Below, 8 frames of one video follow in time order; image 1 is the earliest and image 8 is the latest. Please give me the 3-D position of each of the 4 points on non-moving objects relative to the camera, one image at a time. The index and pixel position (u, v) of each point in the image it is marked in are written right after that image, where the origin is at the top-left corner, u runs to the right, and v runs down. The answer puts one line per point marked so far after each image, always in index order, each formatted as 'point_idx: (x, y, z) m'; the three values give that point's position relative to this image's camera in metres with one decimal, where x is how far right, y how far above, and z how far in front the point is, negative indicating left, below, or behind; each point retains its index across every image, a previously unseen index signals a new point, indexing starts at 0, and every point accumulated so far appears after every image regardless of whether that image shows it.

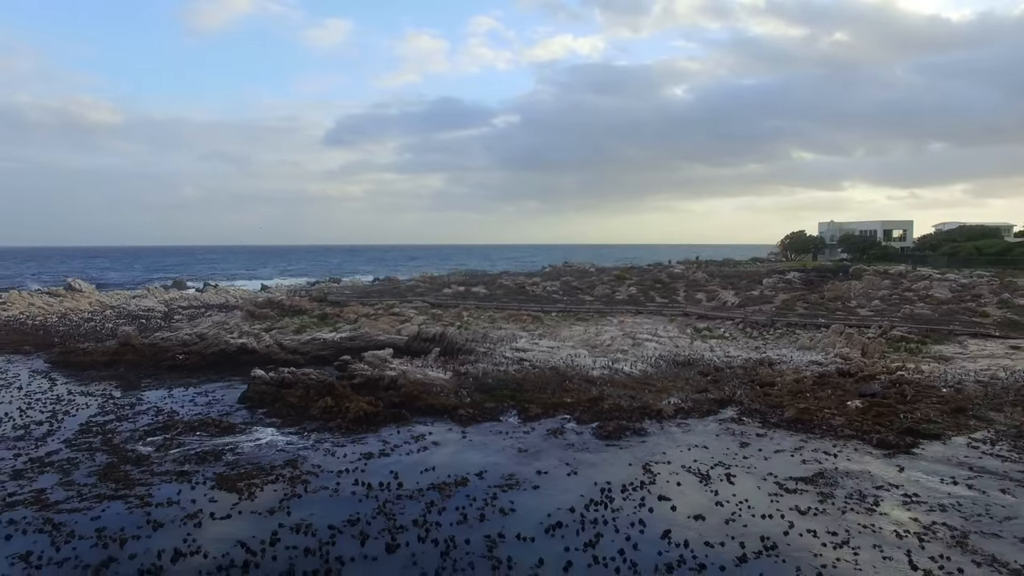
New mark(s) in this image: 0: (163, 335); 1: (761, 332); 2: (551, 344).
0: (-12.2, -1.6, +19.8) m
1: (+7.8, -1.4, +17.7) m
2: (+1.2, -1.7, +17.3) m
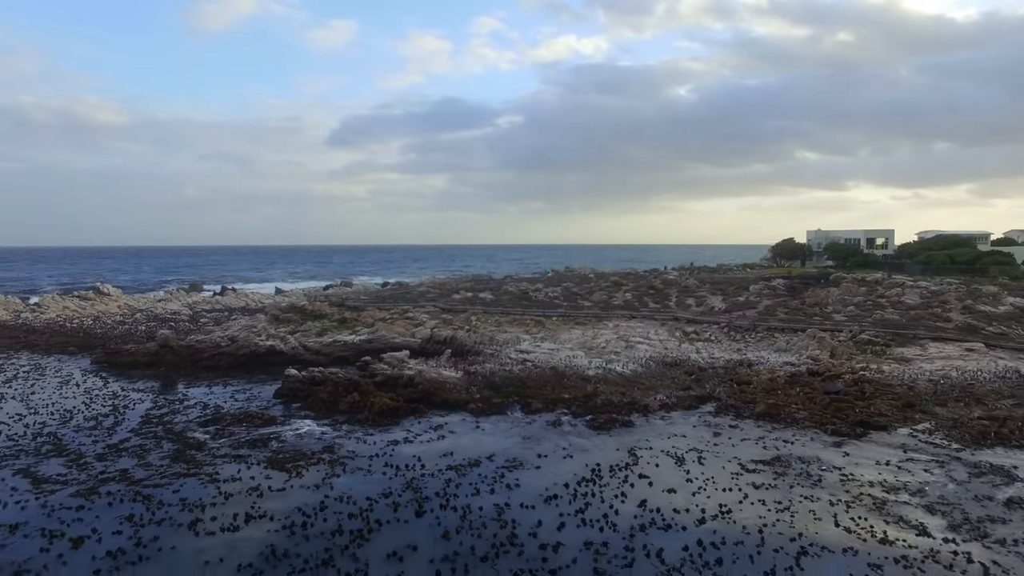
0: (-12.0, -1.9, +21.6) m
1: (+7.9, -1.6, +19.5) m
2: (+1.3, -1.9, +19.0) m
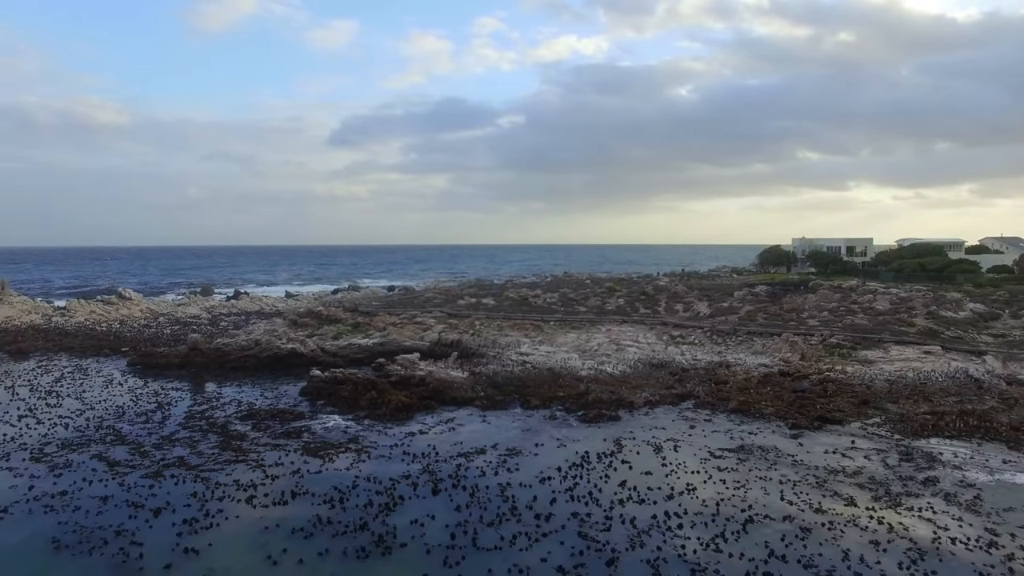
0: (-12.0, -2.1, +23.4) m
1: (+7.9, -1.9, +21.3) m
2: (+1.3, -2.2, +20.9) m
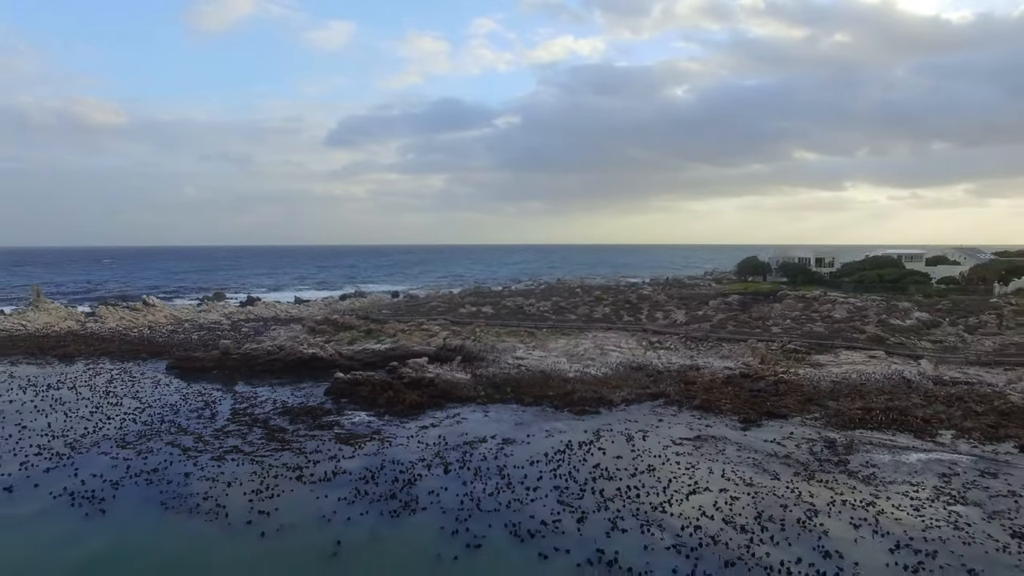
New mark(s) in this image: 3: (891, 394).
0: (-12.1, -2.6, +26.1) m
1: (+7.8, -2.4, +24.0) m
2: (+1.2, -2.7, +23.6) m
3: (+12.6, -3.5, +18.9) m
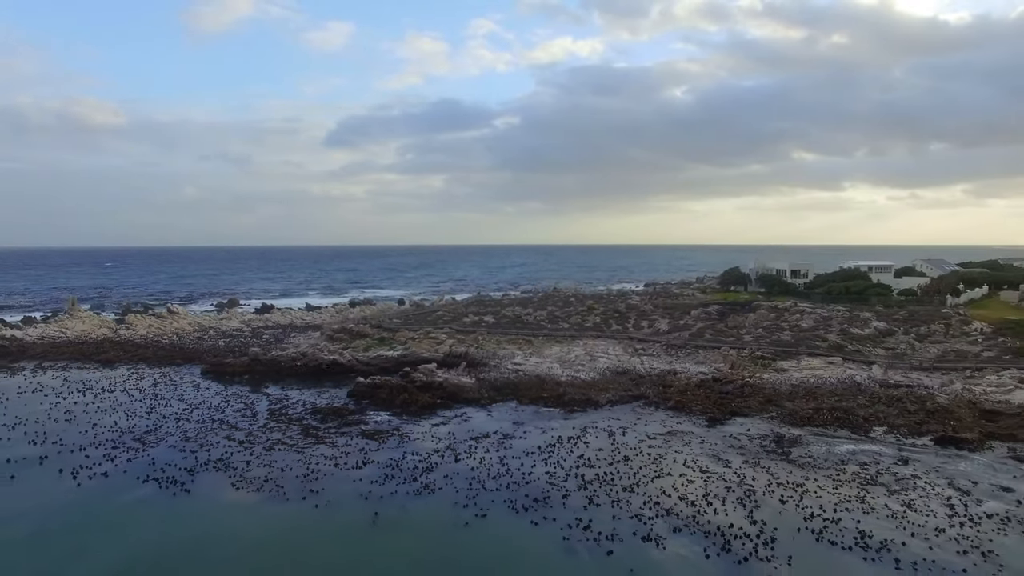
0: (-12.2, -3.2, +28.9) m
1: (+7.8, -3.0, +26.9) m
2: (+1.2, -3.3, +26.4) m
3: (+12.6, -4.1, +21.8) m
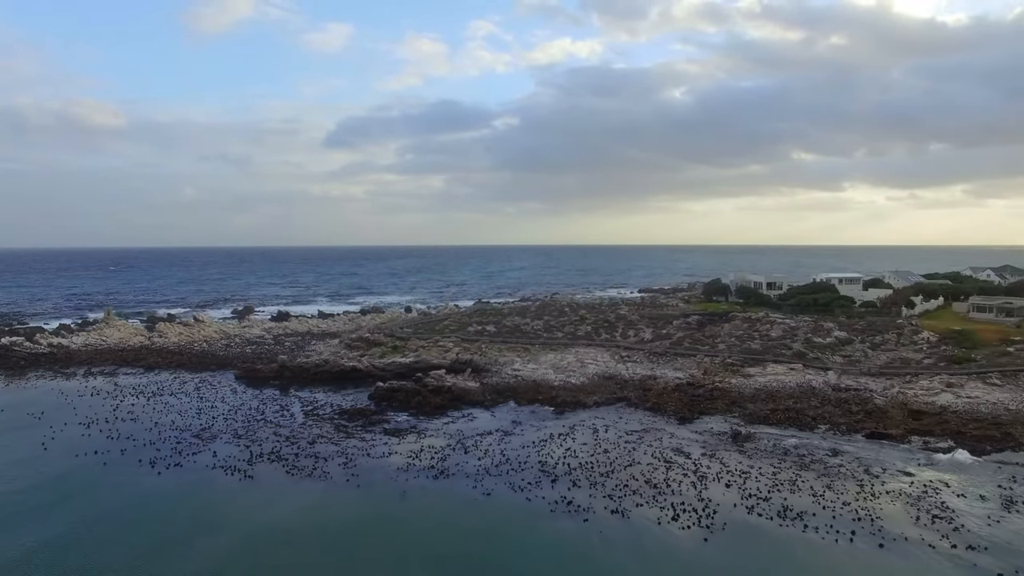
0: (-12.2, -4.0, +32.3) m
1: (+7.7, -3.7, +30.3) m
2: (+1.1, -4.1, +29.8) m
3: (+12.6, -4.9, +25.1) m
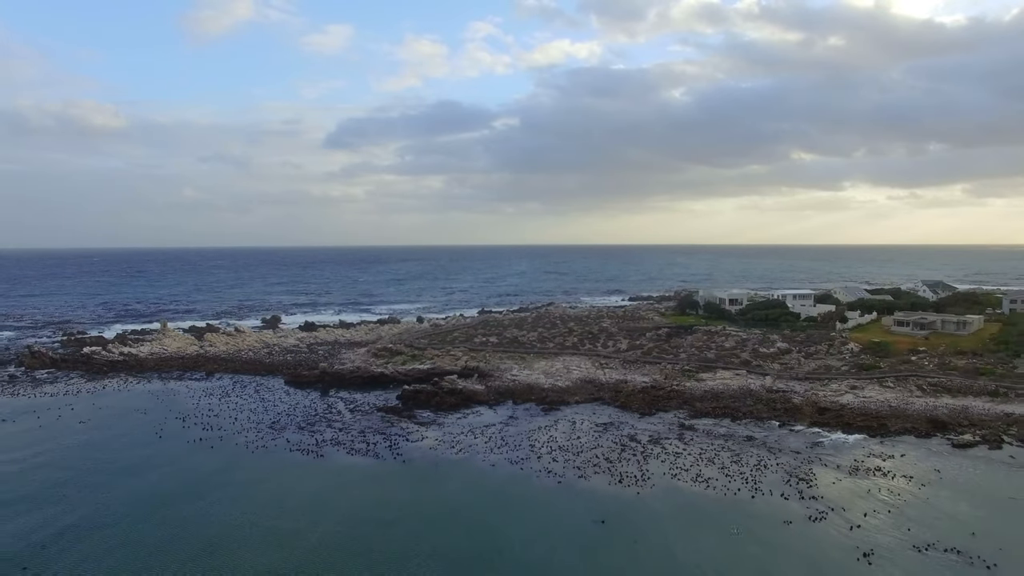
0: (-12.3, -5.3, +39.0) m
1: (+7.7, -5.0, +37.0) m
2: (+1.1, -5.4, +36.5) m
3: (+12.5, -6.2, +31.9) m
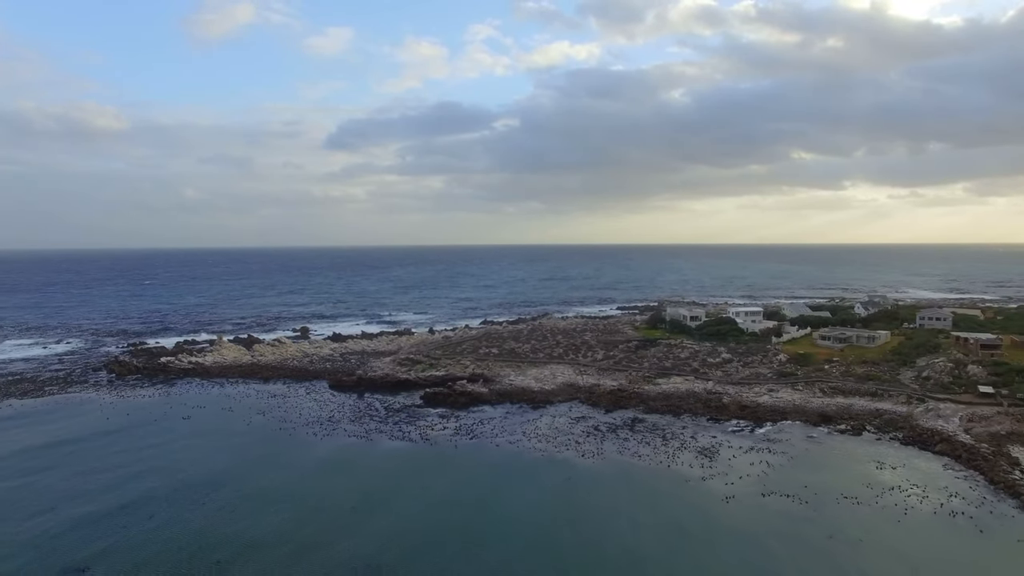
0: (-12.5, -7.2, +48.4) m
1: (+7.5, -6.9, +46.4) m
2: (+0.9, -7.2, +45.9) m
3: (+12.3, -8.0, +41.2) m
